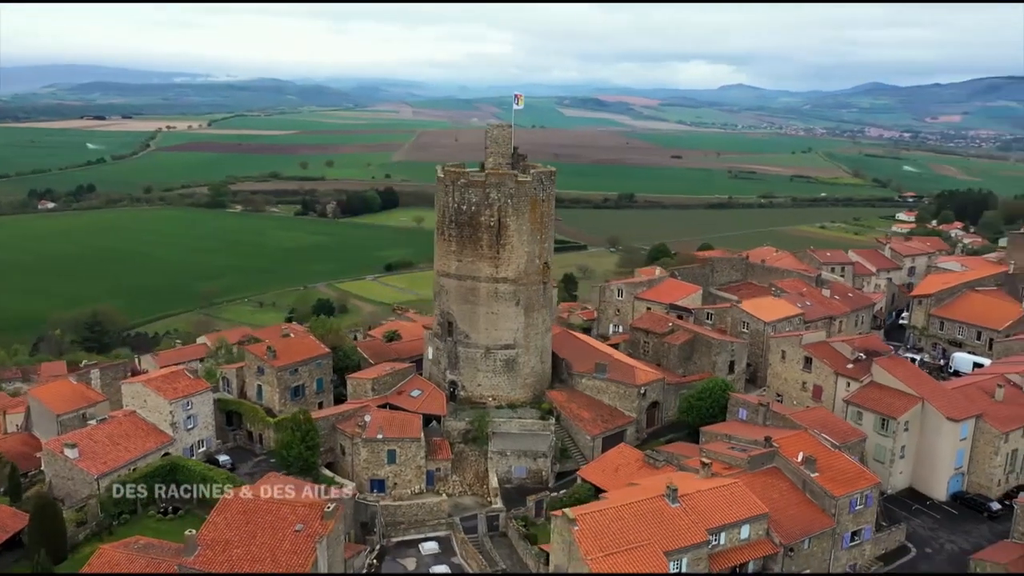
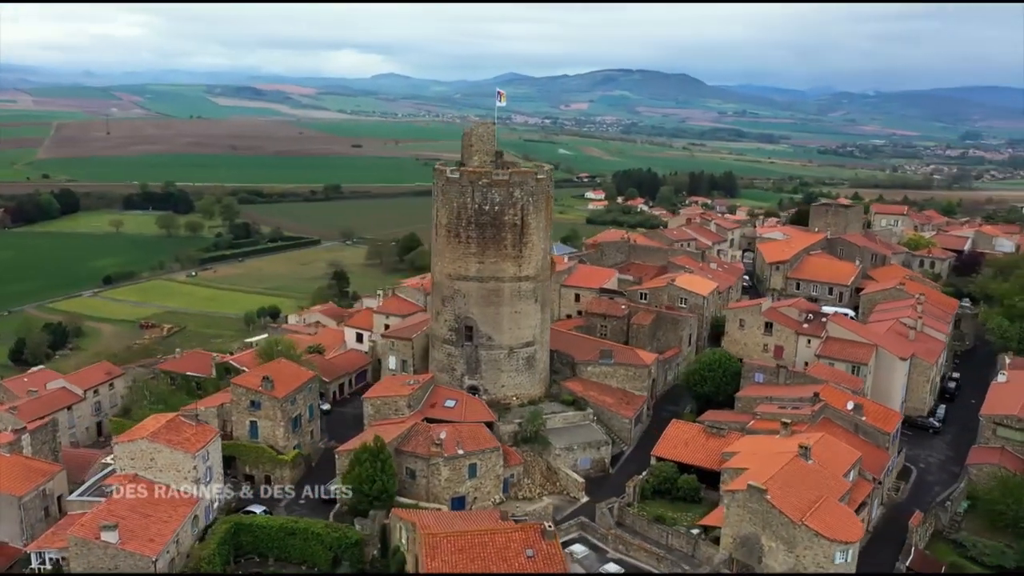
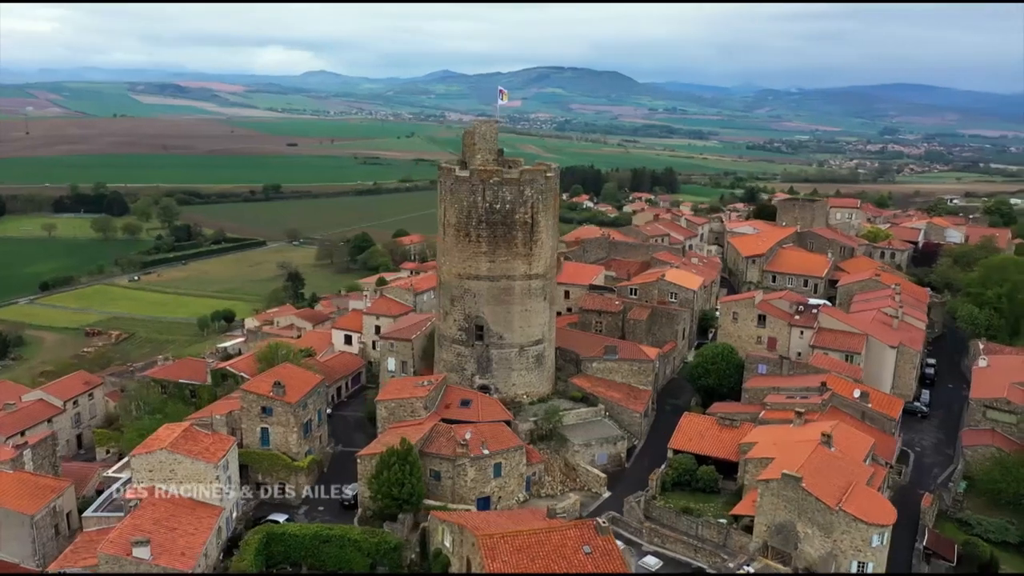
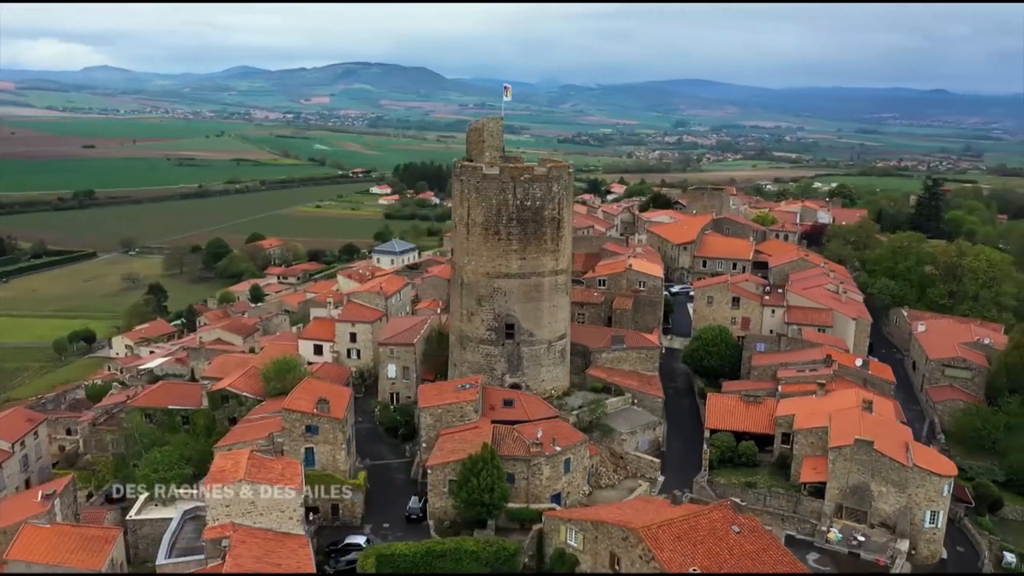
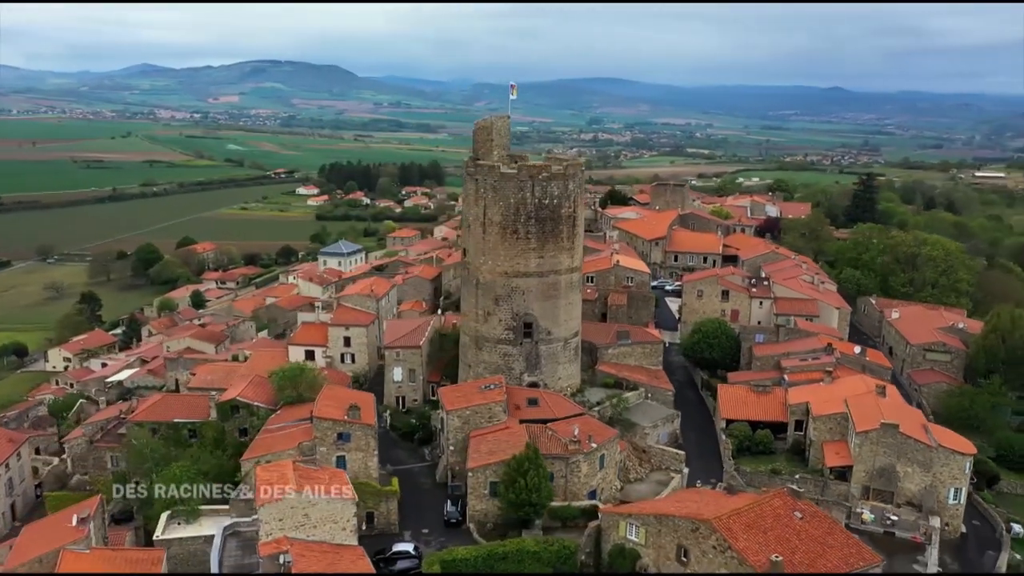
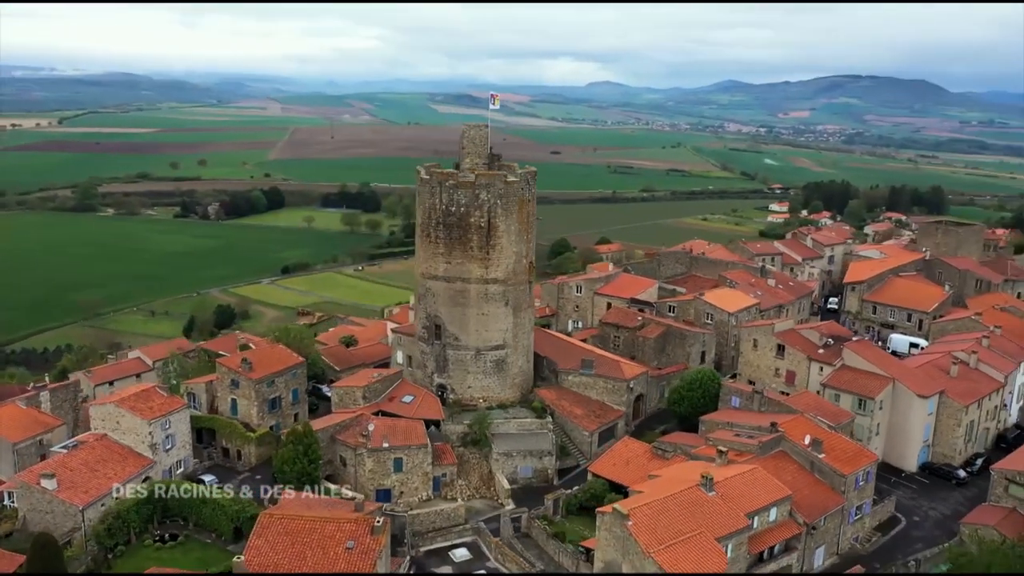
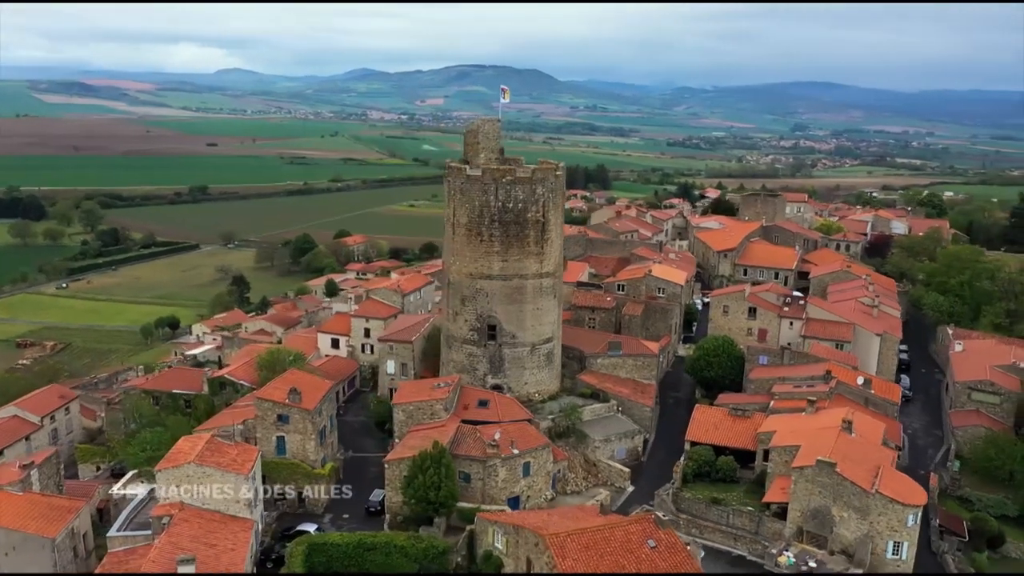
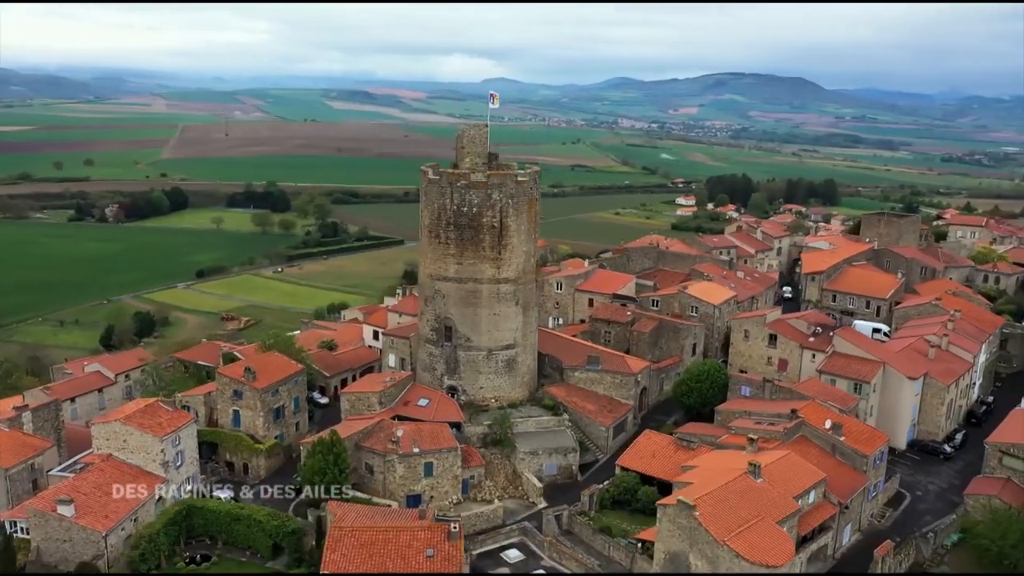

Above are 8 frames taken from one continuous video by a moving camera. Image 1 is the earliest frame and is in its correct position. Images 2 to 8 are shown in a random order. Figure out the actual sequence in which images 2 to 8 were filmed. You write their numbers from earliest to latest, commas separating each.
6, 8, 2, 3, 7, 4, 5
